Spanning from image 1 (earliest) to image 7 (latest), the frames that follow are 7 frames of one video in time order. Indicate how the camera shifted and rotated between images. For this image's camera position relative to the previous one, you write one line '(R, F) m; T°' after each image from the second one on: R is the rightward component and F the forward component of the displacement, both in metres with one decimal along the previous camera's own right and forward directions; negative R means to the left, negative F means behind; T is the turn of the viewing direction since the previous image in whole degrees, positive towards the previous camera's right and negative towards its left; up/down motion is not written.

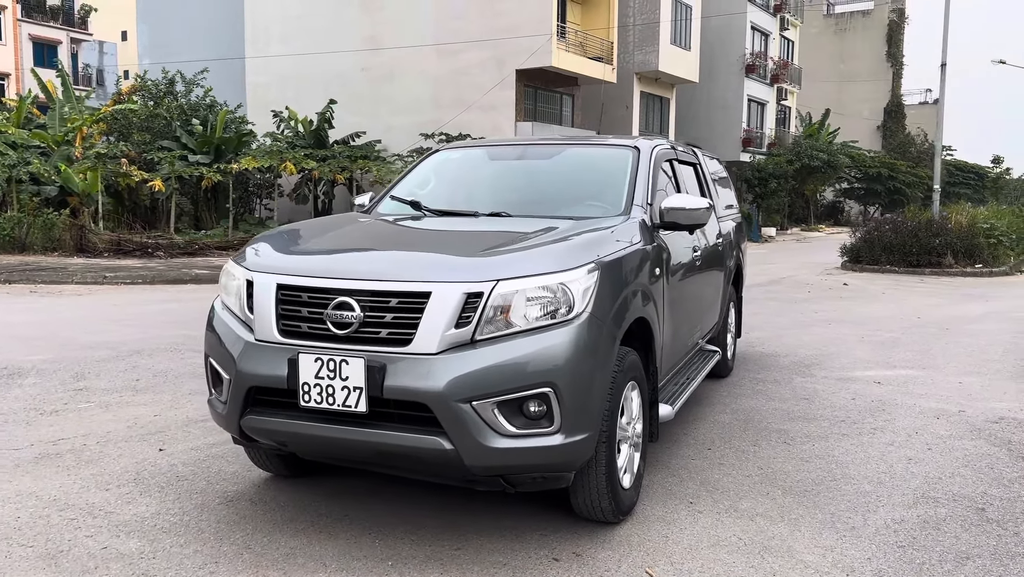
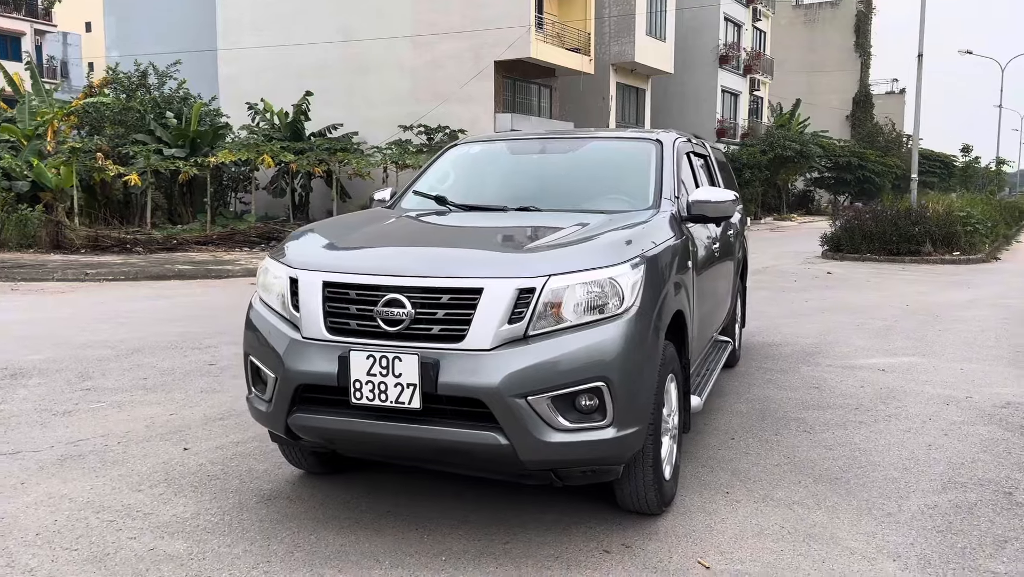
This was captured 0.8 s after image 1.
(-0.3, 0.0) m; +2°
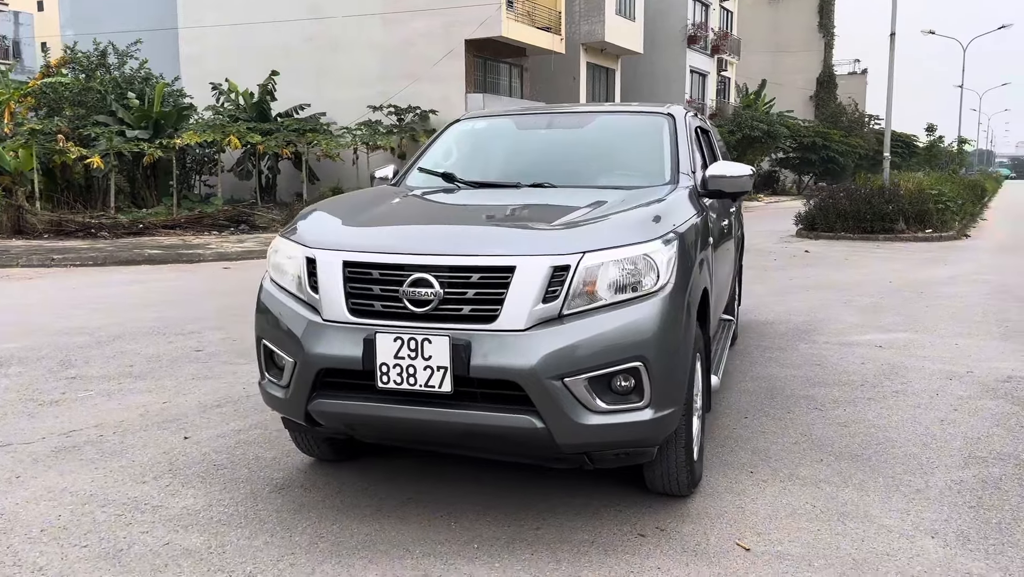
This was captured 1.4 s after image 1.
(-0.2, +0.1) m; +2°
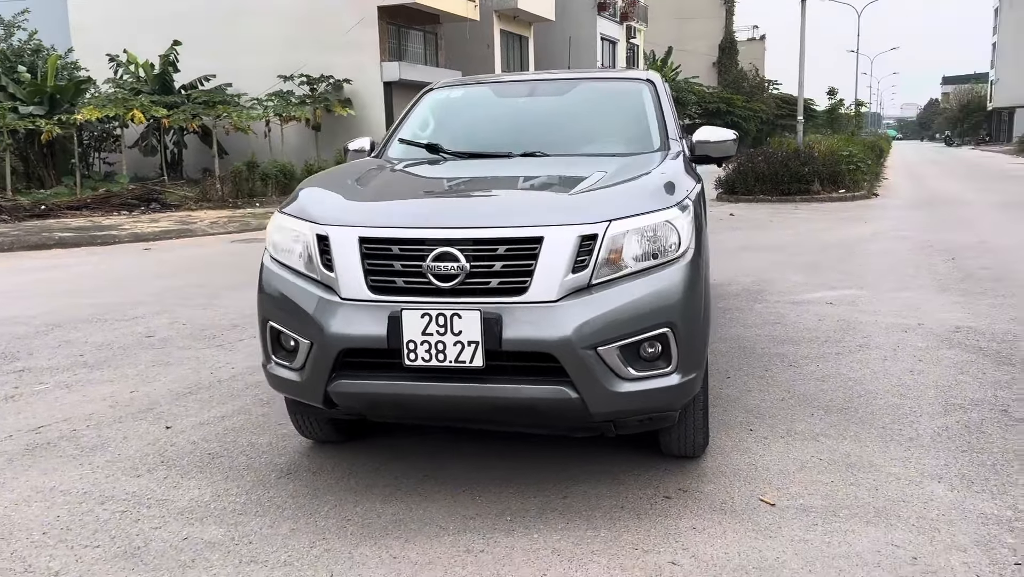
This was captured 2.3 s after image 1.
(-0.4, 0.0) m; +6°
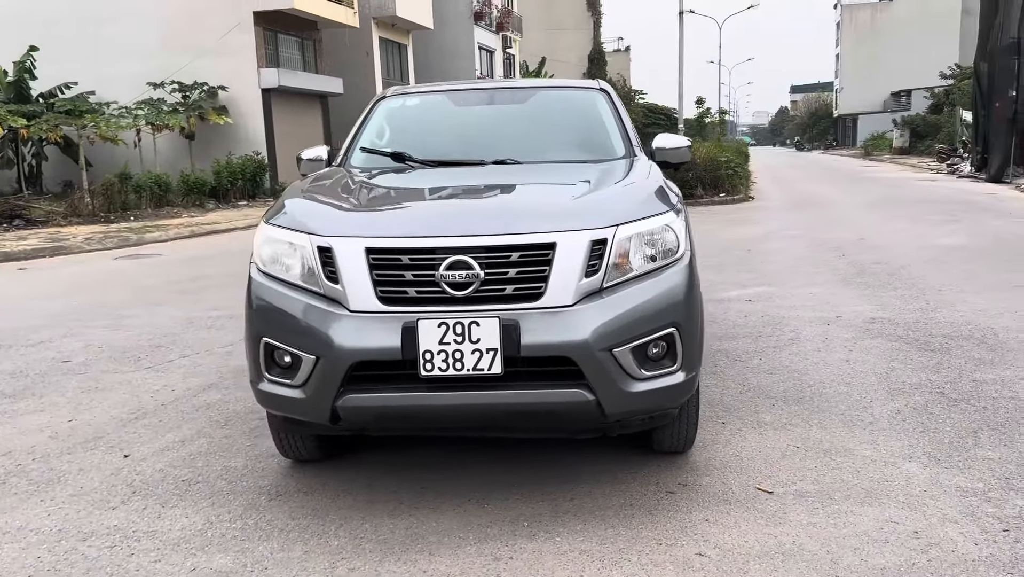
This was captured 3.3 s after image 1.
(-0.4, 0.0) m; +9°
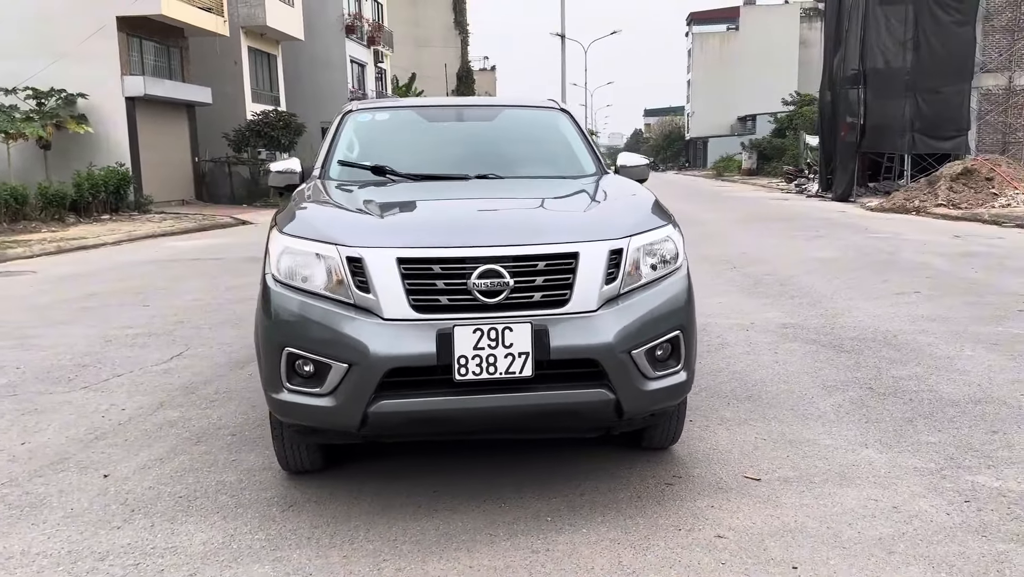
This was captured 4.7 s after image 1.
(-0.5, -0.1) m; +9°
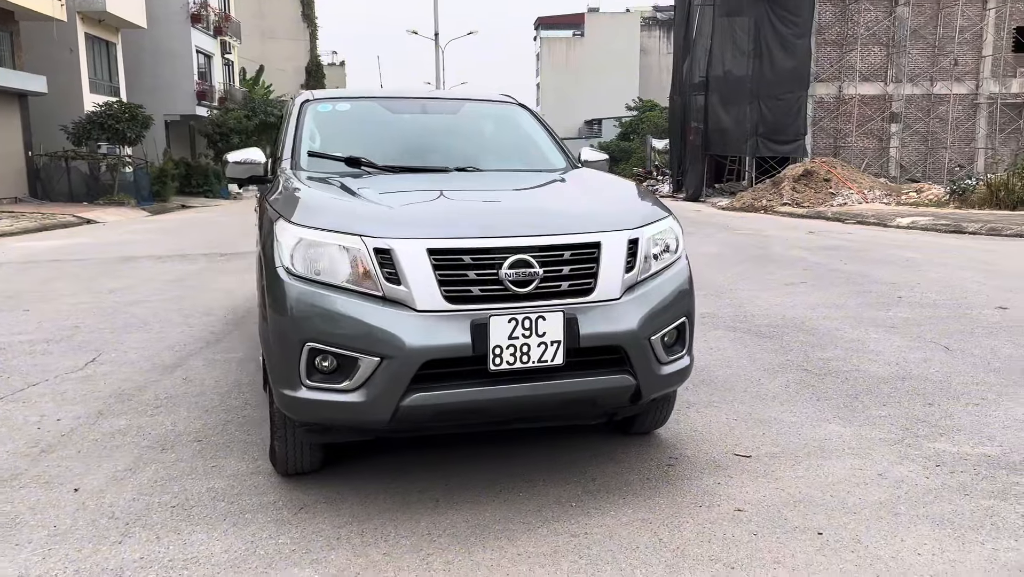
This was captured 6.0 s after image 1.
(-0.6, 0.0) m; +10°
